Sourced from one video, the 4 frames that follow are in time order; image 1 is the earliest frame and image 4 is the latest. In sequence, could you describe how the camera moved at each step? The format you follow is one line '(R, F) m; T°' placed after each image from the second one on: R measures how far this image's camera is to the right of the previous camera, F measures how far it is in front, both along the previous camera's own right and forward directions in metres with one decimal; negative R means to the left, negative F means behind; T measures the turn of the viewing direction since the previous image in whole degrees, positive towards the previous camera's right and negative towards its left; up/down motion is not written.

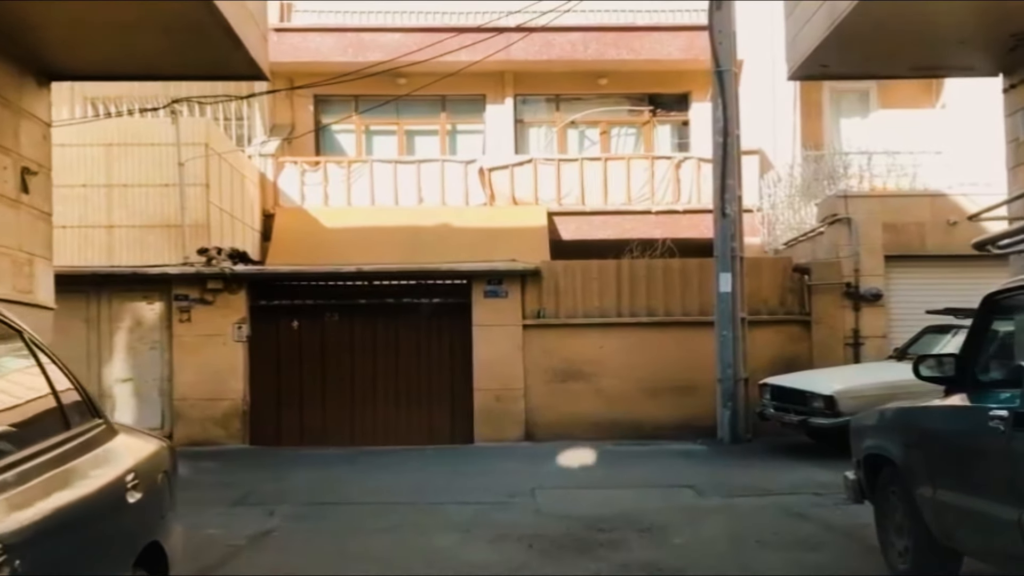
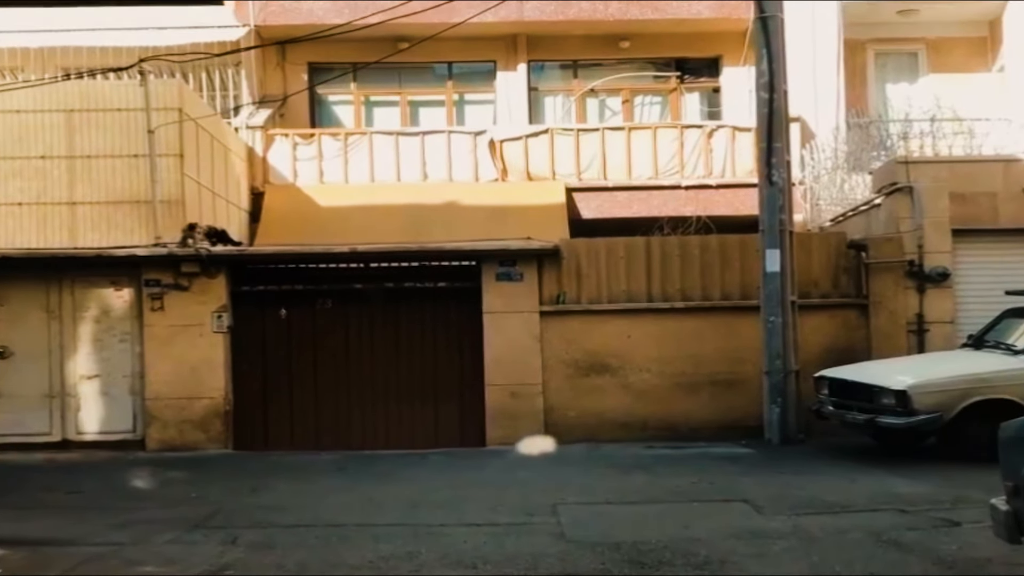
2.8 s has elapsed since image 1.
(0.0, +1.6) m; 0°
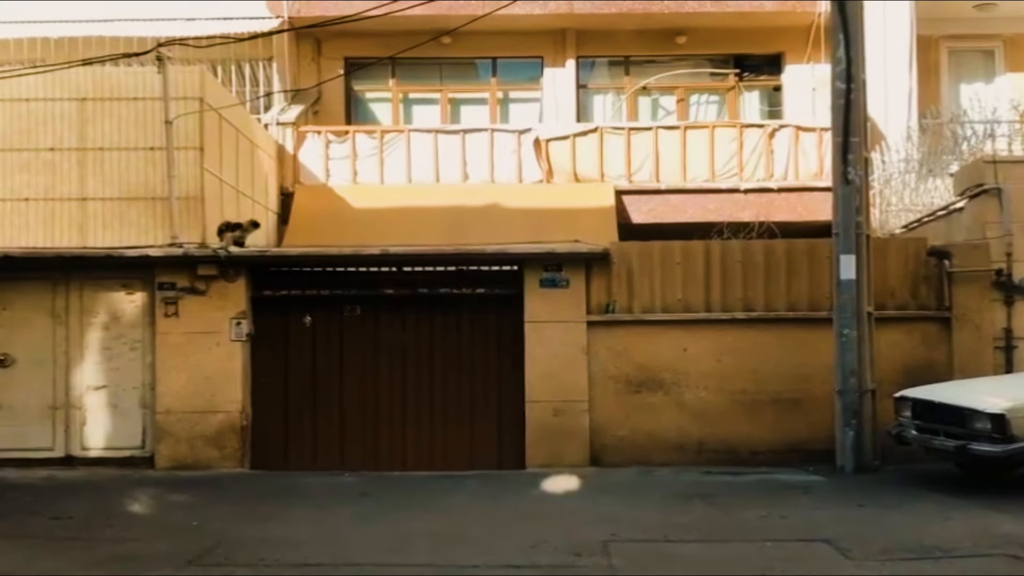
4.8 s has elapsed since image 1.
(0.0, +1.0) m; -2°
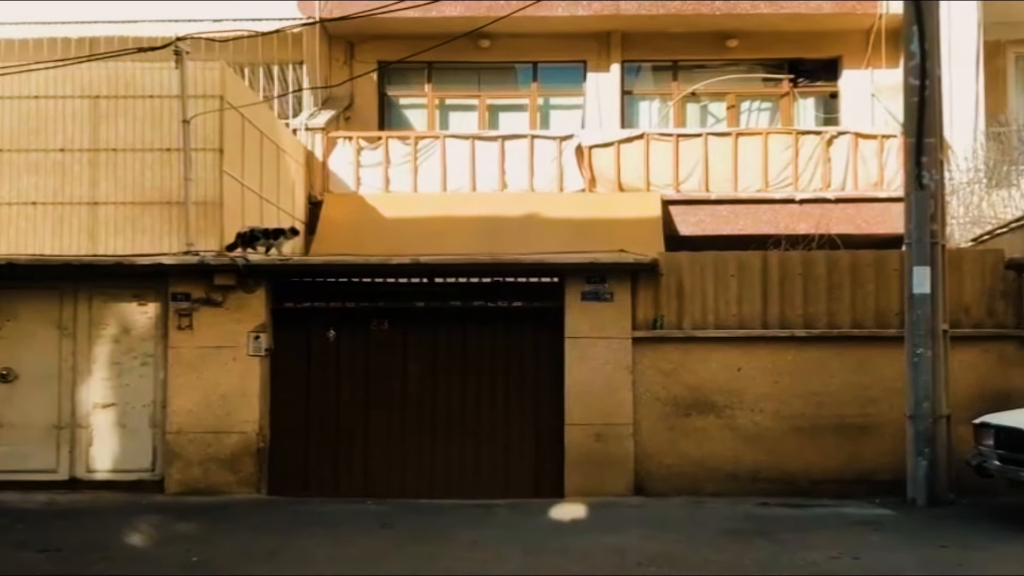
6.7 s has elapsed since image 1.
(0.0, +0.8) m; -1°
